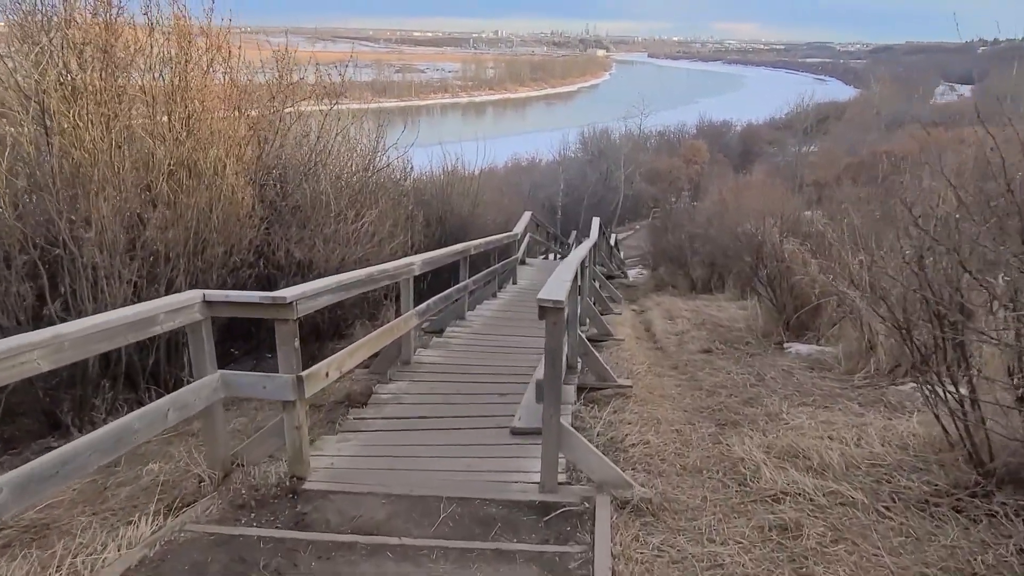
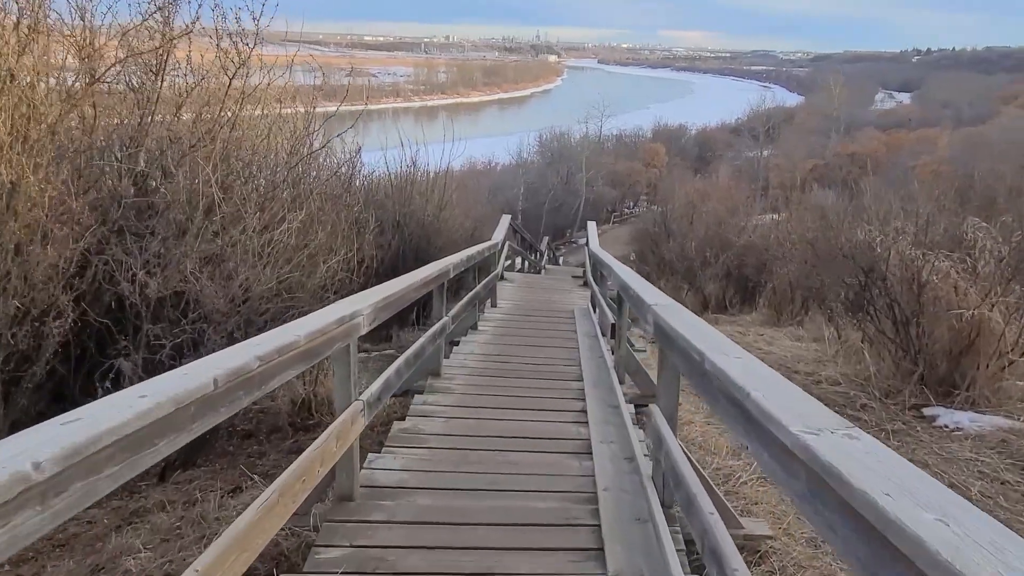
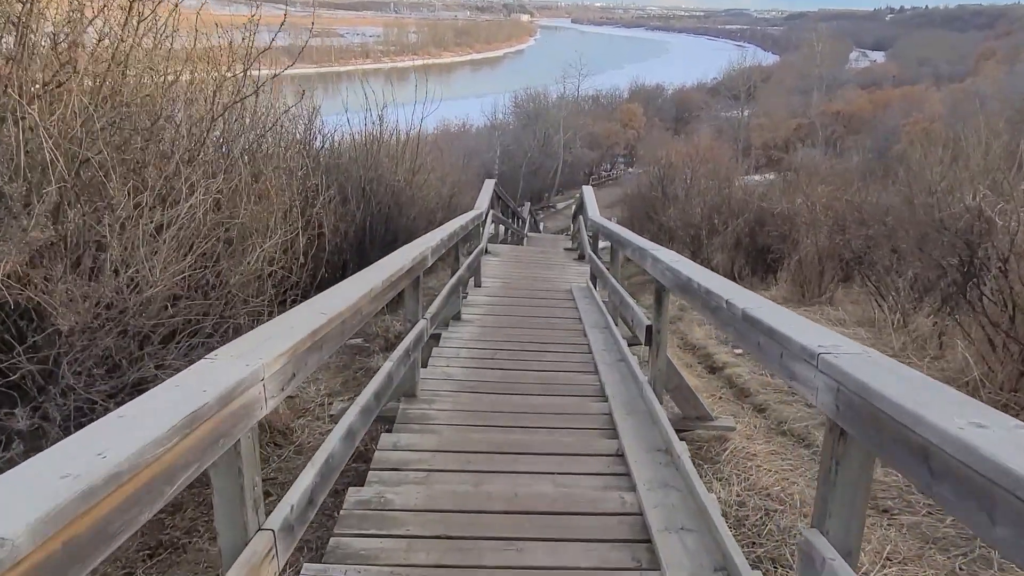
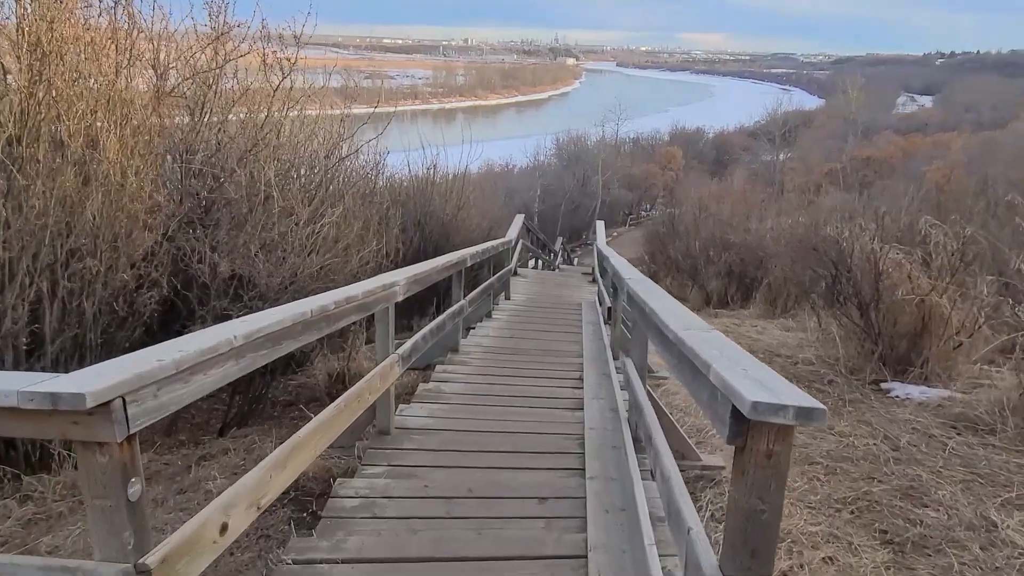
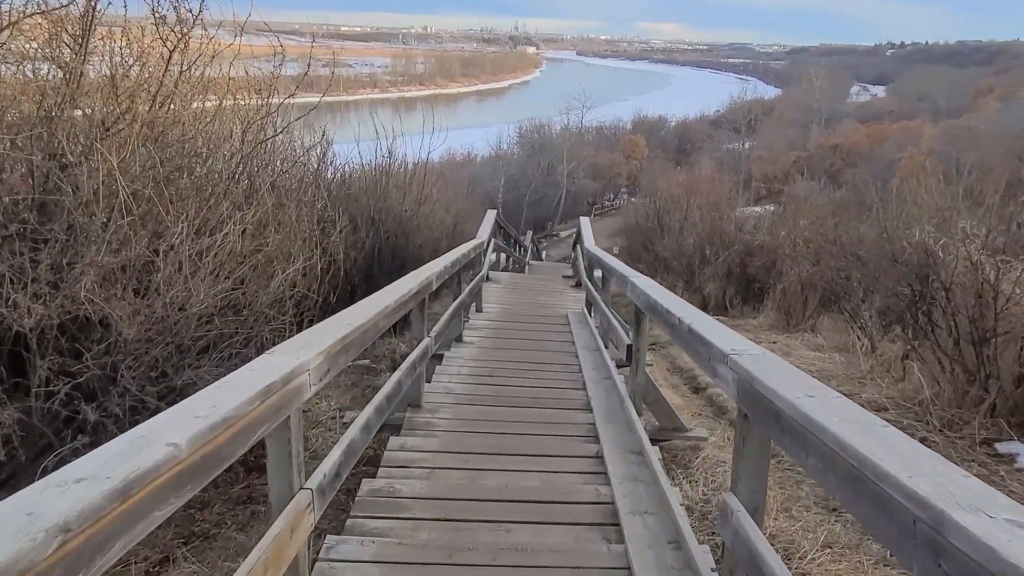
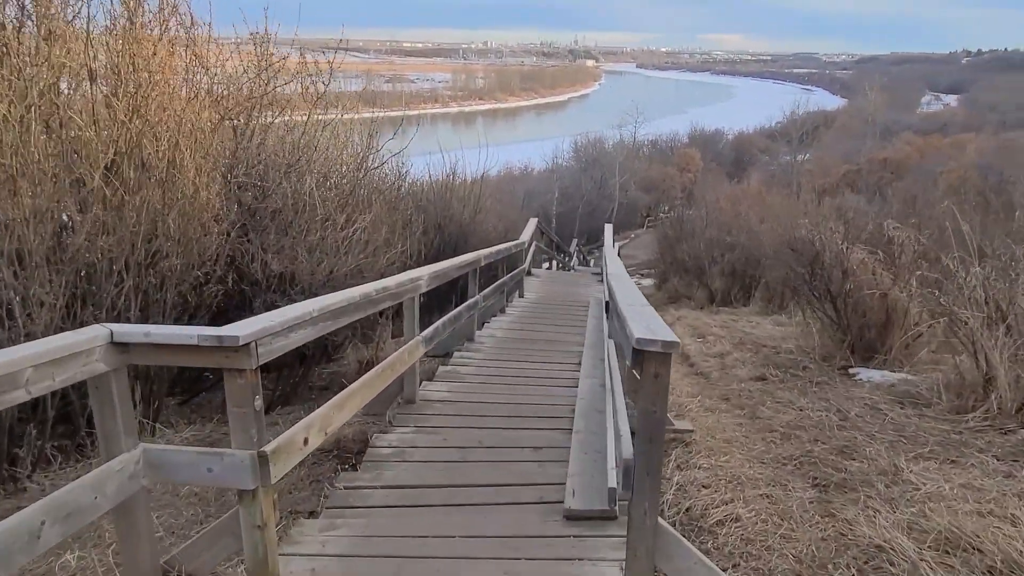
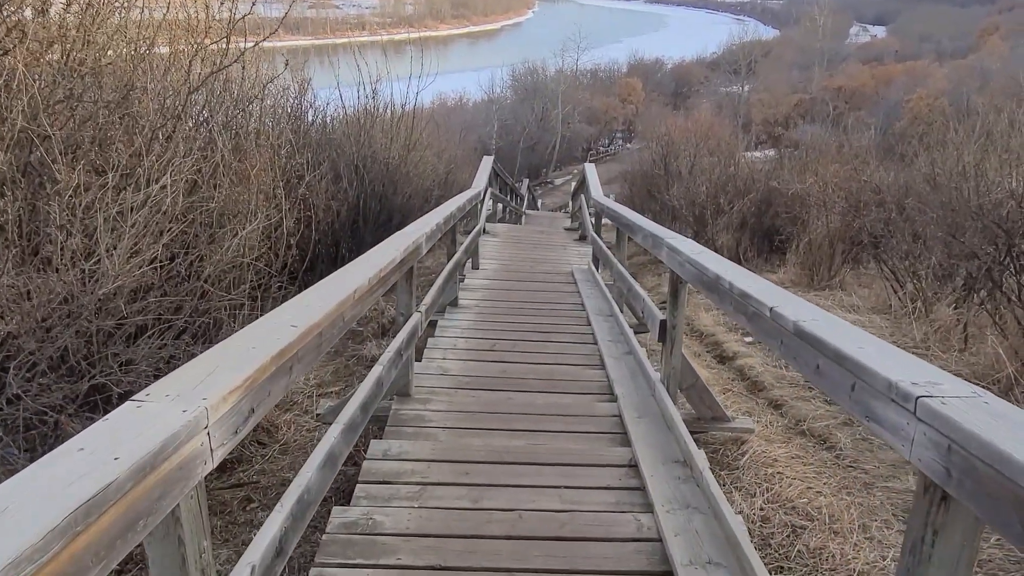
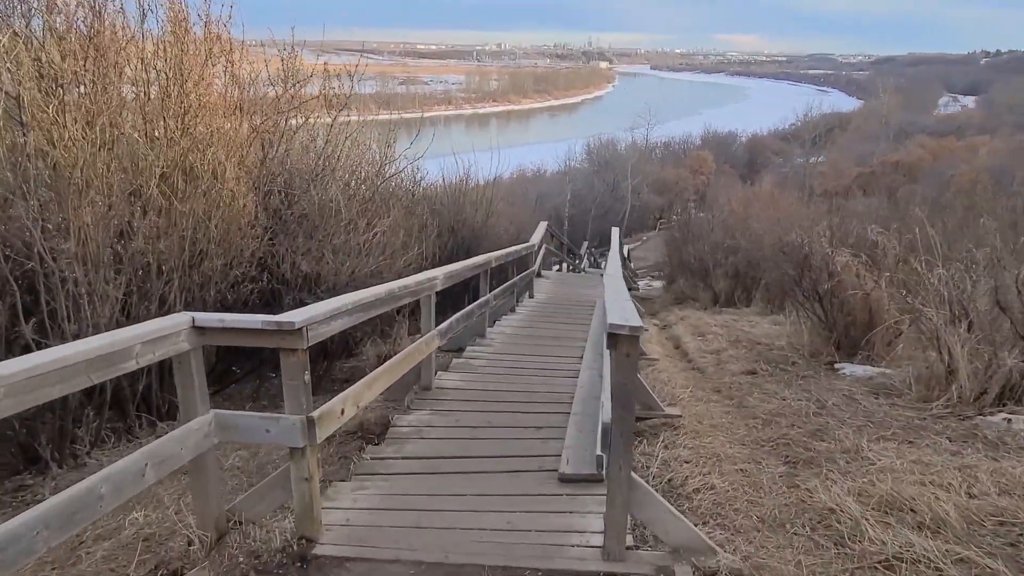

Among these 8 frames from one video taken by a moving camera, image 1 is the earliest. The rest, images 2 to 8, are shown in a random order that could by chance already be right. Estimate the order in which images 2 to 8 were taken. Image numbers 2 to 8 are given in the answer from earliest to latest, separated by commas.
8, 6, 4, 2, 5, 3, 7
